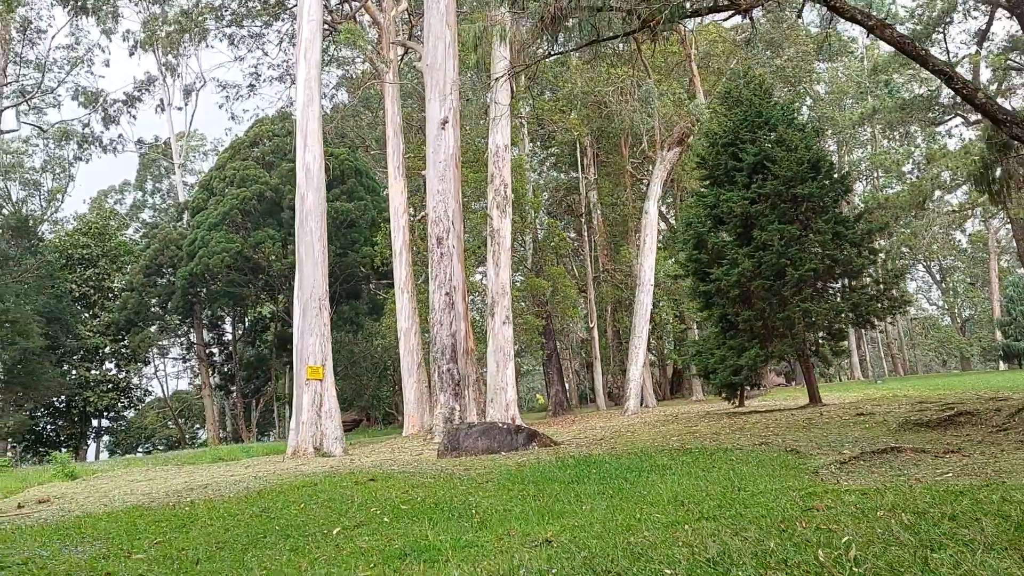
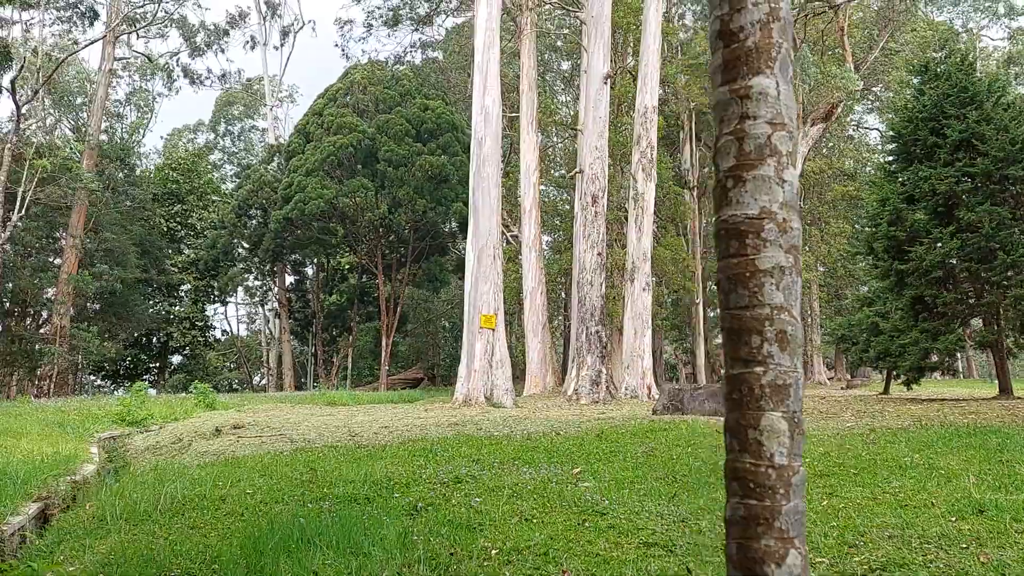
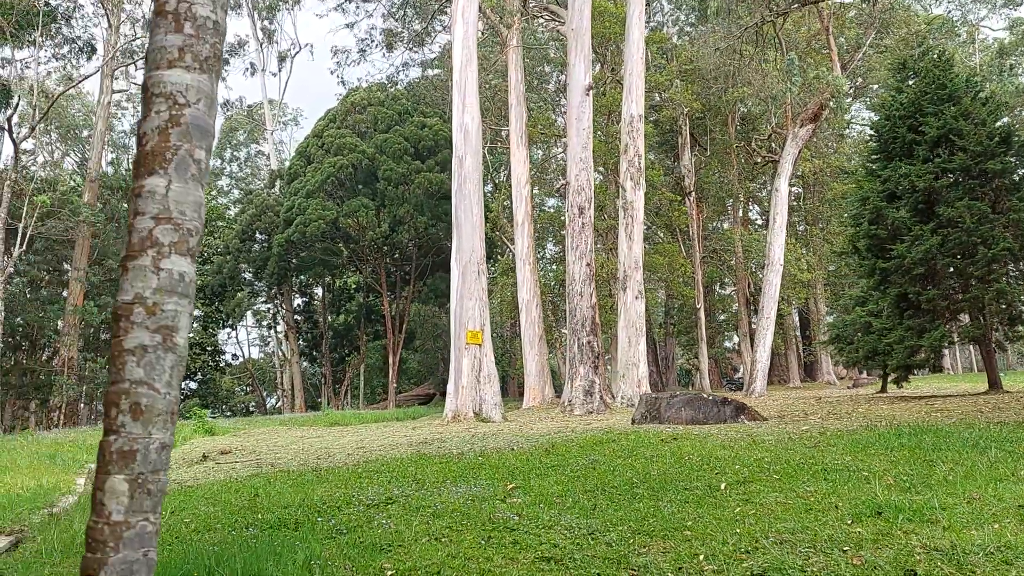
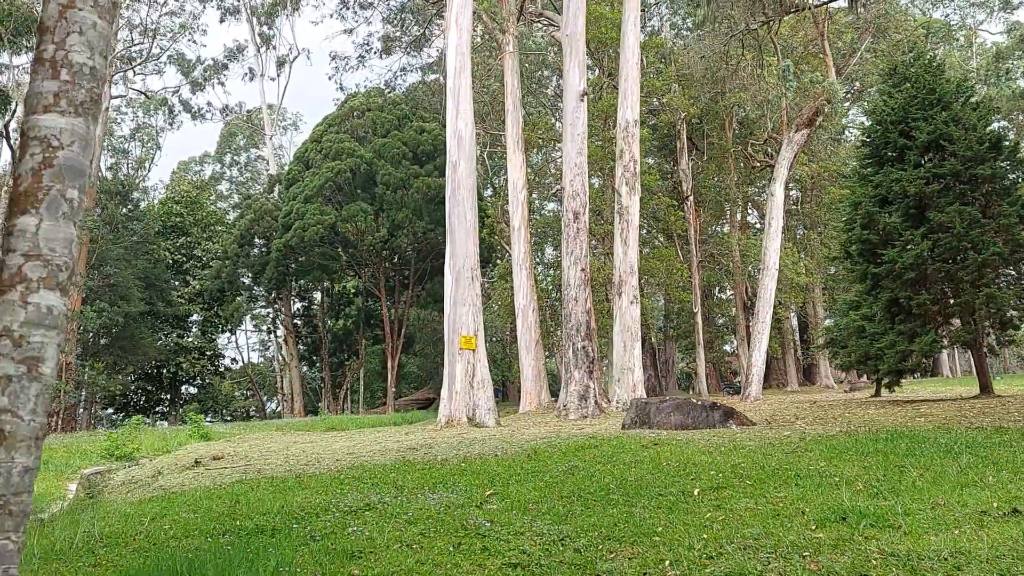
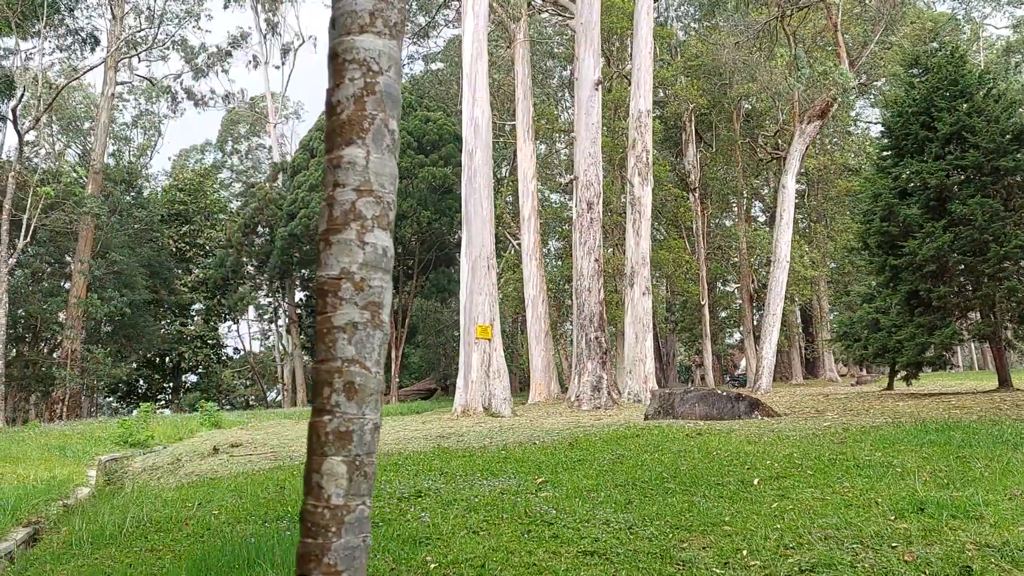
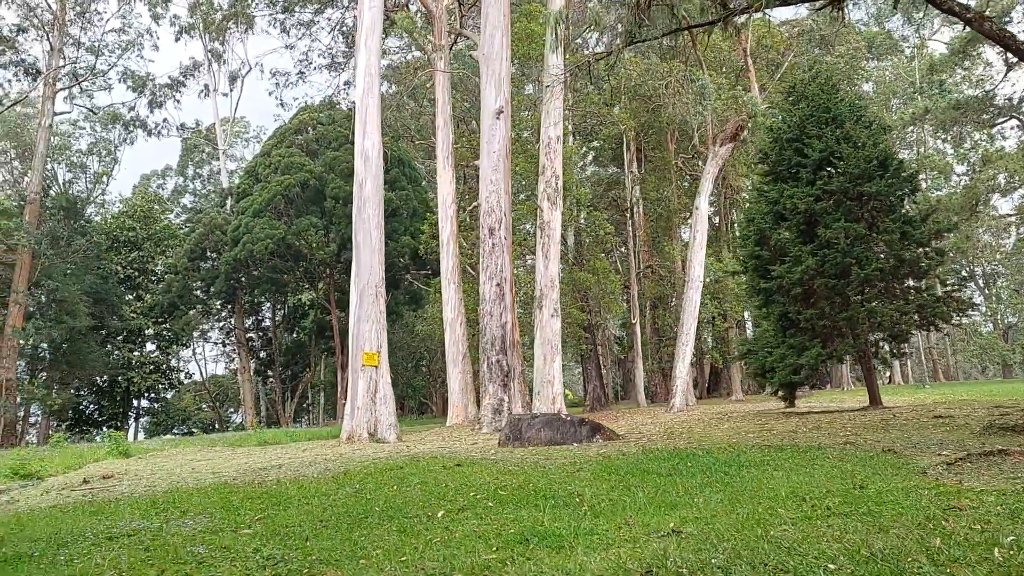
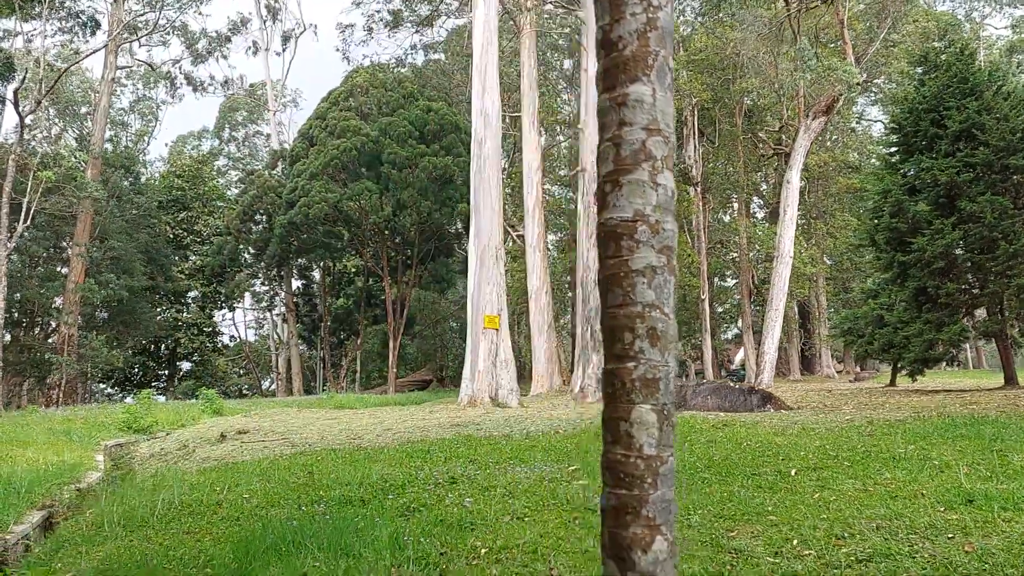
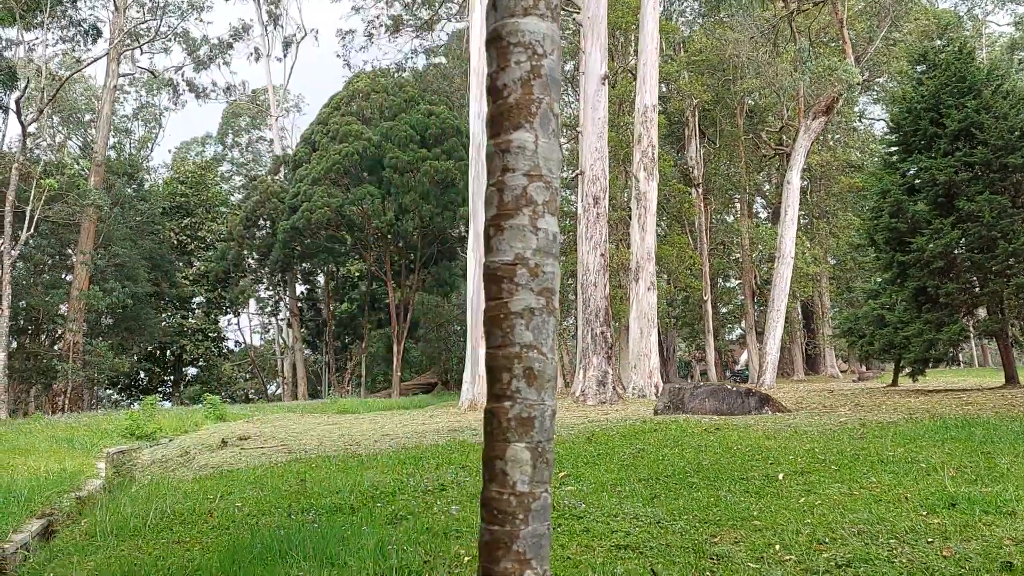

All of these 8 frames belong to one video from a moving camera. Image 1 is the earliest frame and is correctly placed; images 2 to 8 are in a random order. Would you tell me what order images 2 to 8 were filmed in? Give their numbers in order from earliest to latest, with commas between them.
6, 4, 3, 5, 8, 7, 2
